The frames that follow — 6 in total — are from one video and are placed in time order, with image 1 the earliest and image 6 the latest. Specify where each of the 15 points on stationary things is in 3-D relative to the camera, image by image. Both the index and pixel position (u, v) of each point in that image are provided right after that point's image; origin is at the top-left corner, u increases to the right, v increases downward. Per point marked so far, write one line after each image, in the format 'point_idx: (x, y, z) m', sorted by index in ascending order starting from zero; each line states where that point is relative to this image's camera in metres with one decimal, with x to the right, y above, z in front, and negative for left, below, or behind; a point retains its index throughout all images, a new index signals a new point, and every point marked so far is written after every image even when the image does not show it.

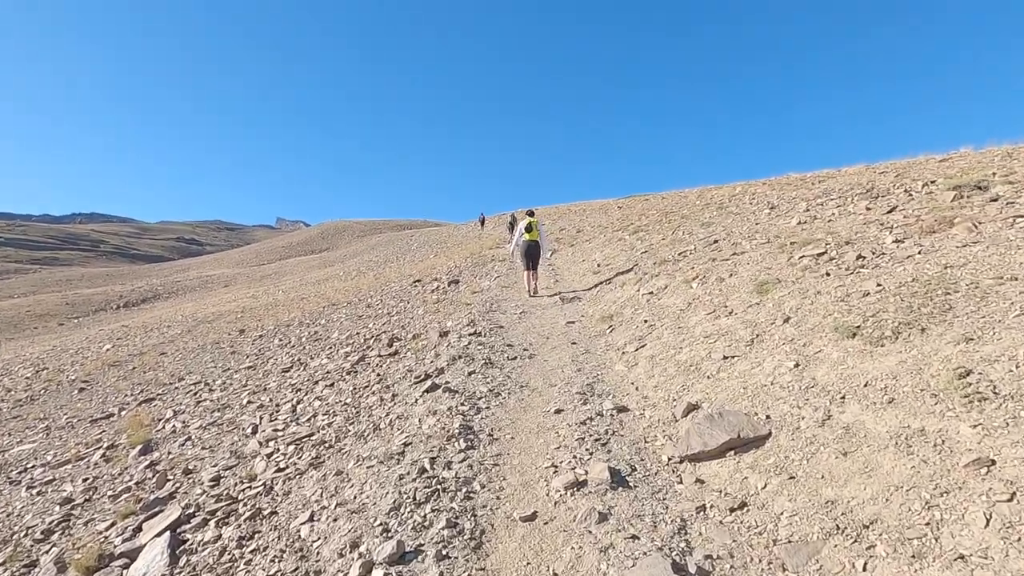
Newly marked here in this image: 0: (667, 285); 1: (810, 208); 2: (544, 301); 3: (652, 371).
0: (+4.3, +0.1, +15.1) m
1: (+10.8, +2.9, +19.6) m
2: (+1.2, -0.5, +19.4) m
3: (+2.5, -1.5, +9.7) m
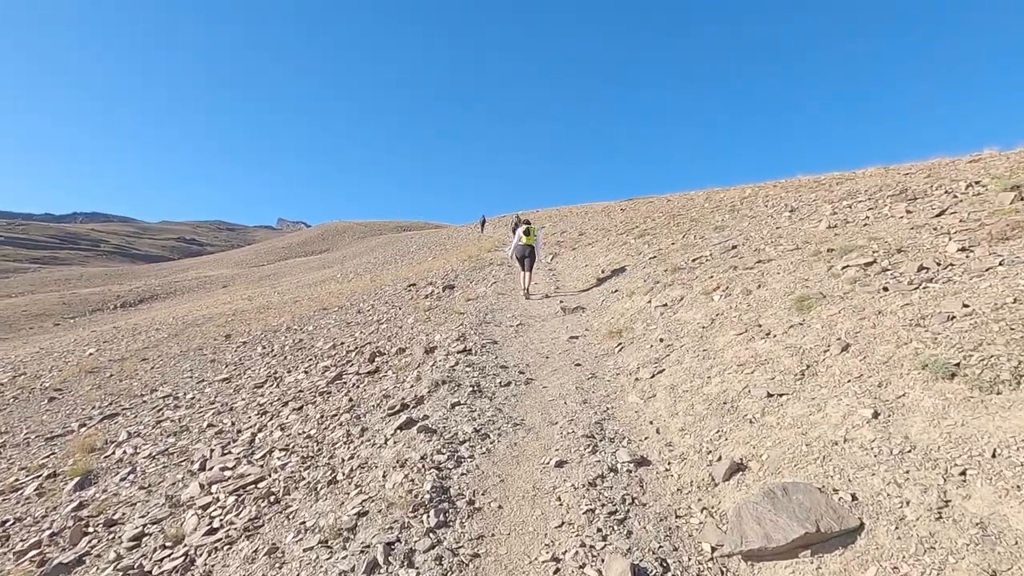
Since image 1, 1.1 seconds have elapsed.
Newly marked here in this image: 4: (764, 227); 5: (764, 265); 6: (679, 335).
0: (+4.2, -0.2, +13.3) m
1: (+10.8, +2.6, +17.9) m
2: (+1.0, -0.8, +17.6) m
3: (+2.4, -1.7, +7.9) m
4: (+8.9, +2.1, +19.0) m
5: (+6.2, +0.6, +13.1) m
6: (+3.4, -1.0, +10.9) m
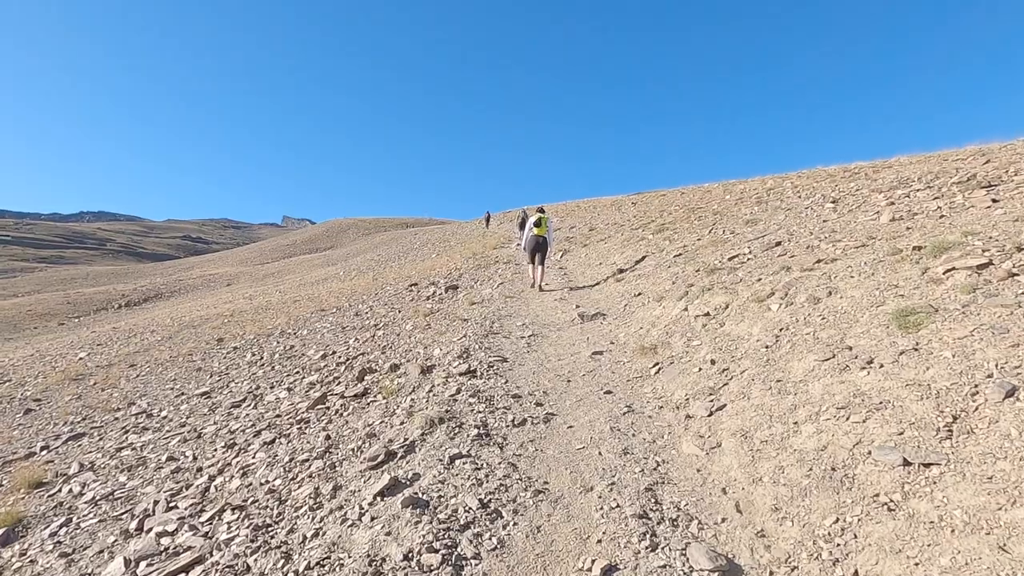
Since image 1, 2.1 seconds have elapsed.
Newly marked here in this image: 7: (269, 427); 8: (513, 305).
0: (+4.5, -0.3, +11.2) m
1: (+11.0, +2.5, +15.6) m
2: (+1.3, -0.9, +15.5) m
3: (+2.6, -1.9, +5.8) m
4: (+9.2, +2.1, +16.7) m
5: (+6.4, +0.4, +10.9) m
6: (+3.6, -1.1, +8.7) m
7: (-5.3, -3.0, +11.8) m
8: (0.0, -0.6, +18.2) m
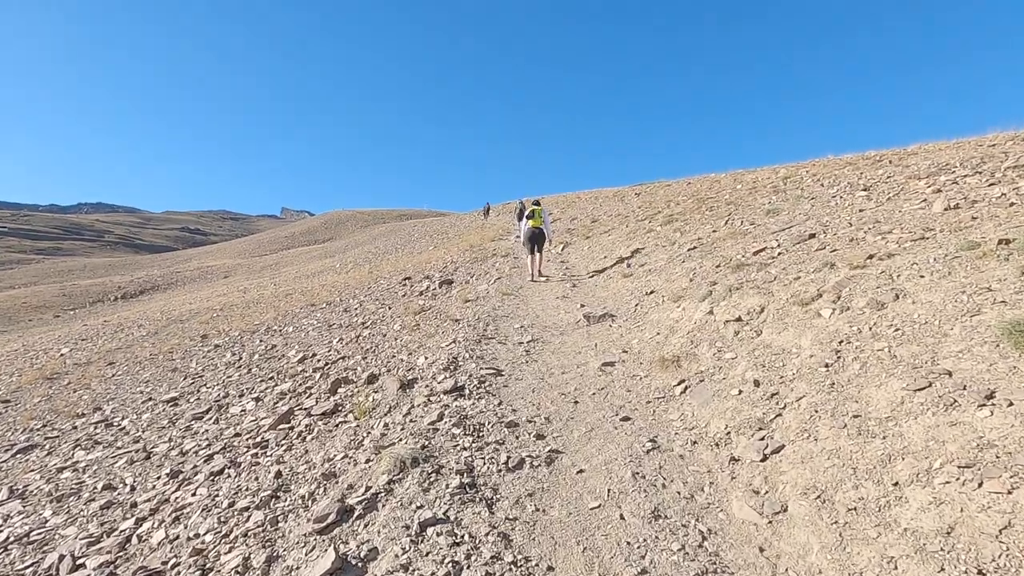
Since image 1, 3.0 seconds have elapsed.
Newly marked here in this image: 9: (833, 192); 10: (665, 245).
0: (+4.4, -0.3, +9.4) m
1: (+11.0, +2.6, +13.8) m
2: (+1.3, -0.8, +13.7) m
3: (+2.5, -2.0, +4.1) m
4: (+9.1, +2.1, +15.0) m
5: (+6.3, +0.4, +9.2) m
6: (+3.5, -1.1, +7.0) m
7: (-5.4, -3.0, +10.0) m
8: (-0.1, -0.5, +16.4) m
9: (+11.4, +3.4, +19.0) m
10: (+5.6, +1.6, +19.8) m
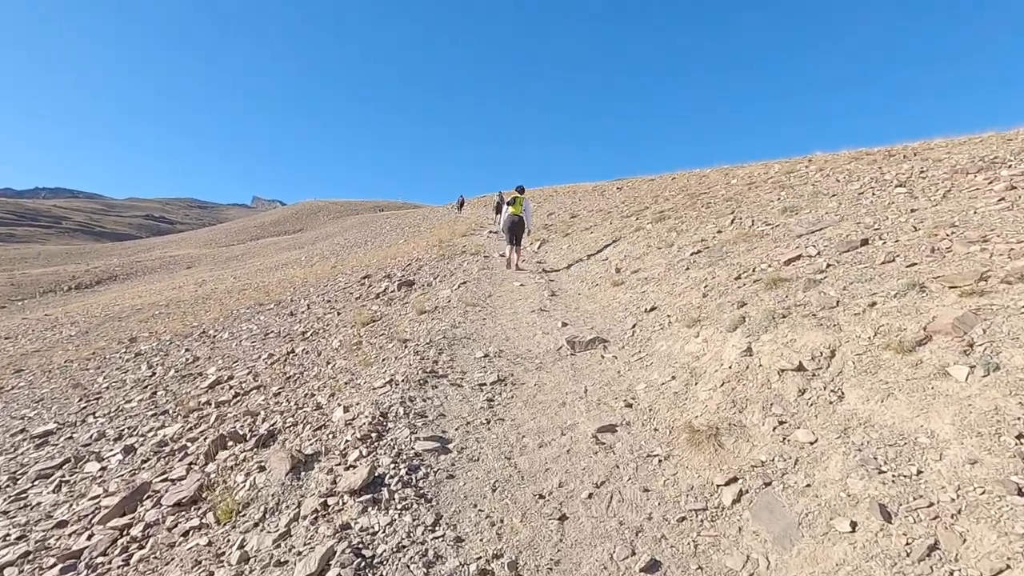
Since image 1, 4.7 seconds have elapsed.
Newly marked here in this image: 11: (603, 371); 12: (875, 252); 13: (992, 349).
0: (+3.9, -0.8, +6.4) m
1: (+10.2, +2.1, +11.1) m
2: (+0.5, -1.1, +10.6) m
3: (+2.2, -2.5, +1.0) m
4: (+8.3, +1.7, +12.1) m
5: (+5.8, 0.0, +6.2) m
6: (+3.1, -1.6, +3.9) m
7: (-6.0, -3.3, +6.6) m
8: (-0.9, -0.8, +13.2) m
9: (+10.4, +3.0, +16.2) m
10: (+4.6, +1.3, +16.8) m
11: (+1.5, -1.3, +9.0) m
12: (+6.2, +0.6, +9.1) m
13: (+4.7, -0.6, +5.3) m
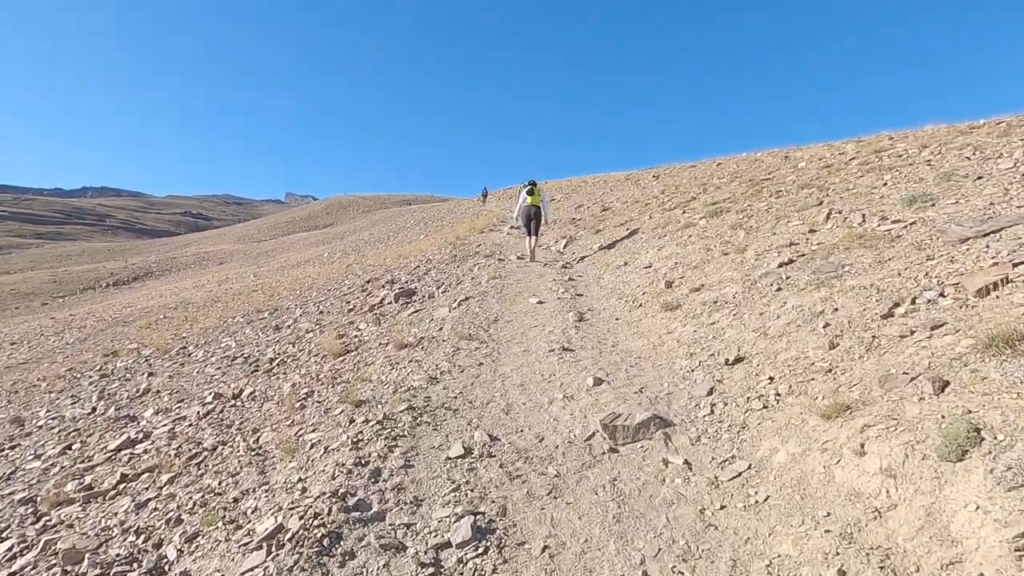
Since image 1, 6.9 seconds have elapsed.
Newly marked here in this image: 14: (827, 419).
0: (+3.6, -1.4, +2.1) m
1: (+10.2, +1.6, +6.4) m
2: (+0.5, -1.7, +6.4) m
3: (+1.7, -3.2, -3.2) m
4: (+8.4, +1.2, +7.5) m
5: (+5.5, -0.6, +1.8) m
6: (+2.7, -2.2, -0.3) m
7: (-6.2, -4.0, +2.9) m
8: (-0.8, -1.3, +9.1) m
9: (+10.7, +2.6, +11.5) m
10: (+4.9, +0.8, +12.4) m
11: (+1.4, -1.9, +4.8) m
12: (+6.1, +0.1, +4.6) m
13: (+4.4, -1.2, +0.9) m
14: (+3.0, -1.2, +5.2) m
